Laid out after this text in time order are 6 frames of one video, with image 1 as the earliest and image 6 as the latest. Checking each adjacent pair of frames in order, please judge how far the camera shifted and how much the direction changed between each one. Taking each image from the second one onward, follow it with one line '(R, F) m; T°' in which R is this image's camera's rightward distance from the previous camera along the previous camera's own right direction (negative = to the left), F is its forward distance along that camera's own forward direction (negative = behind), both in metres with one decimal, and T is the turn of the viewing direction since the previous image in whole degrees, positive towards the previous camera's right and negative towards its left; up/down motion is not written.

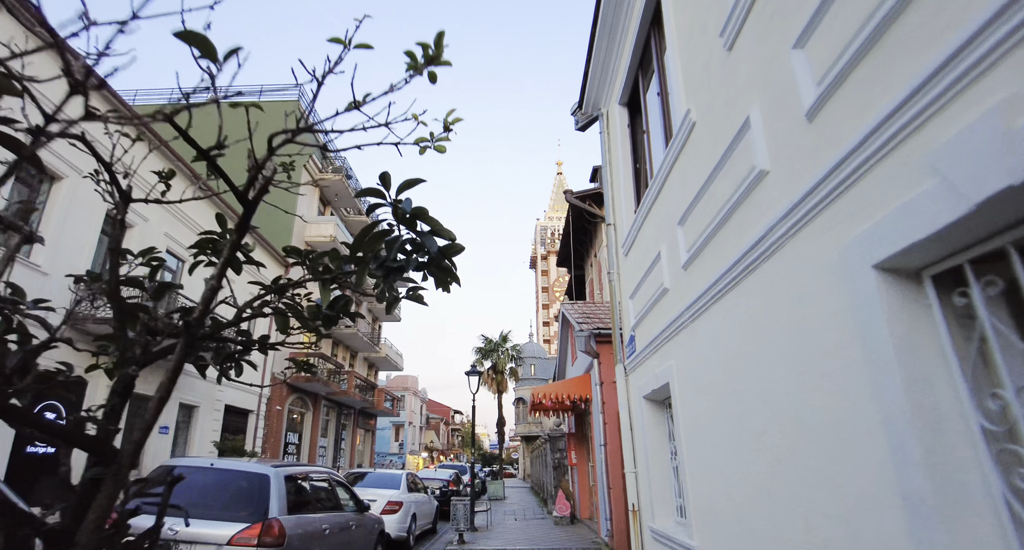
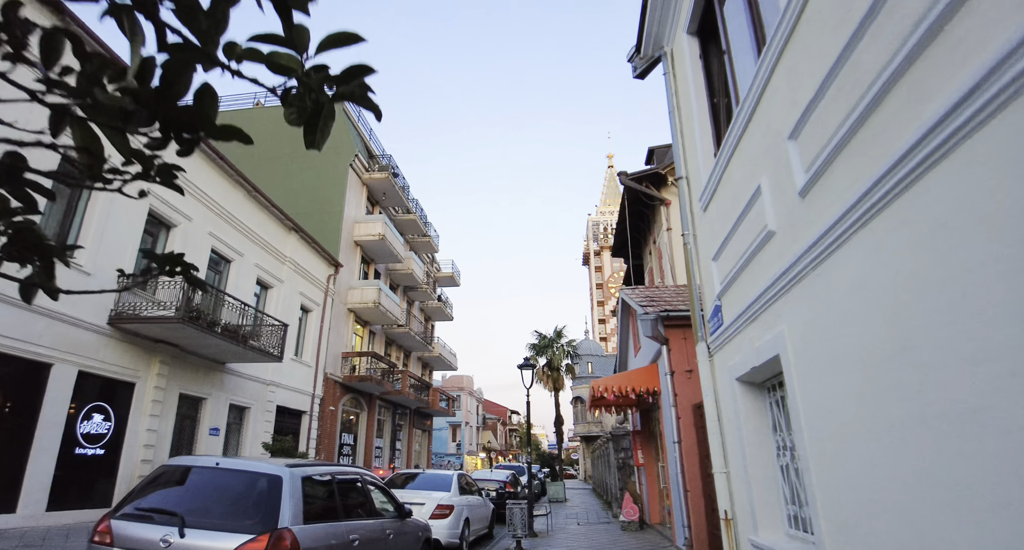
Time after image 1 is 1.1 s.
(0.0, +0.9) m; -5°
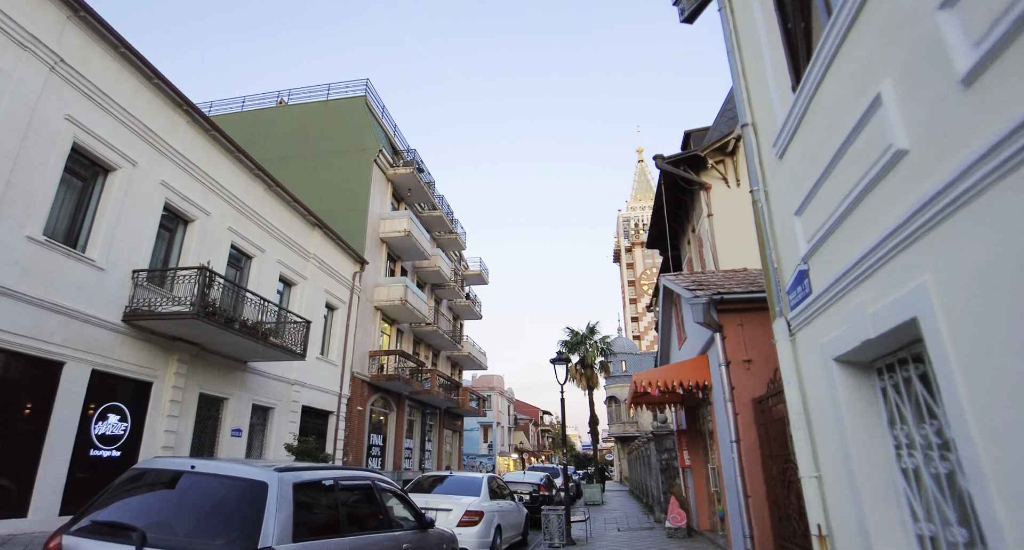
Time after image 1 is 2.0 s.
(0.0, +0.8) m; -3°
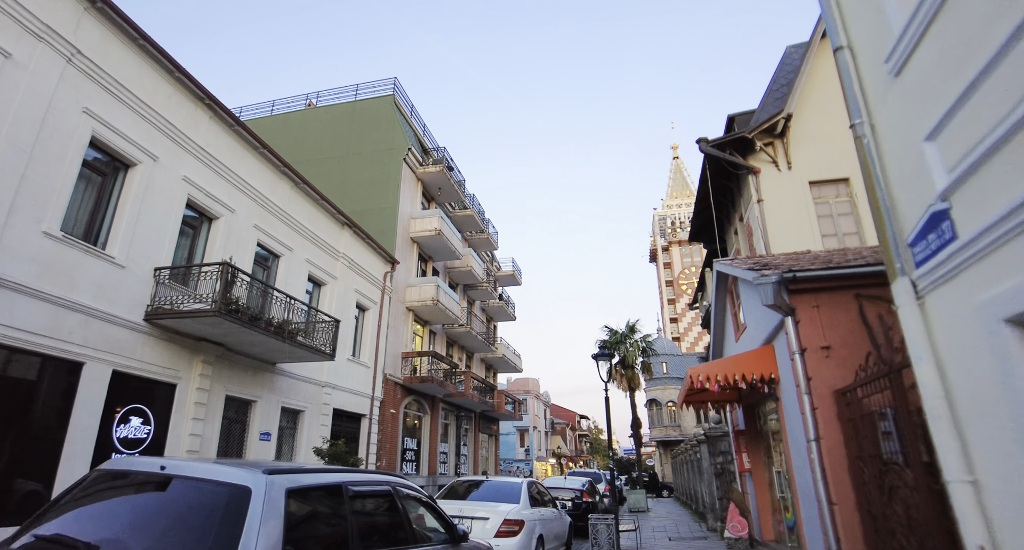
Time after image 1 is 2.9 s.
(-0.1, +0.8) m; -3°
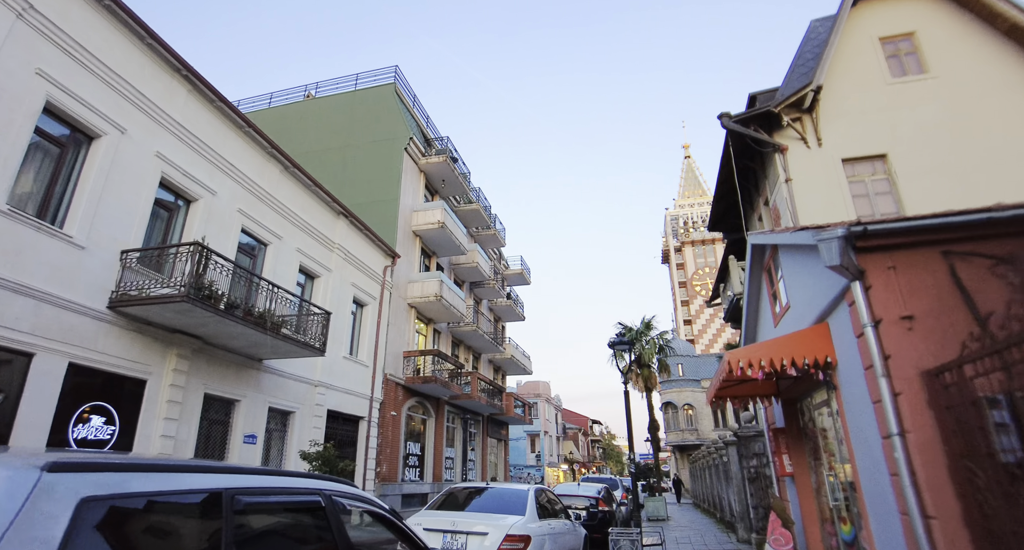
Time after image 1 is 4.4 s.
(+0.1, +1.2) m; -1°
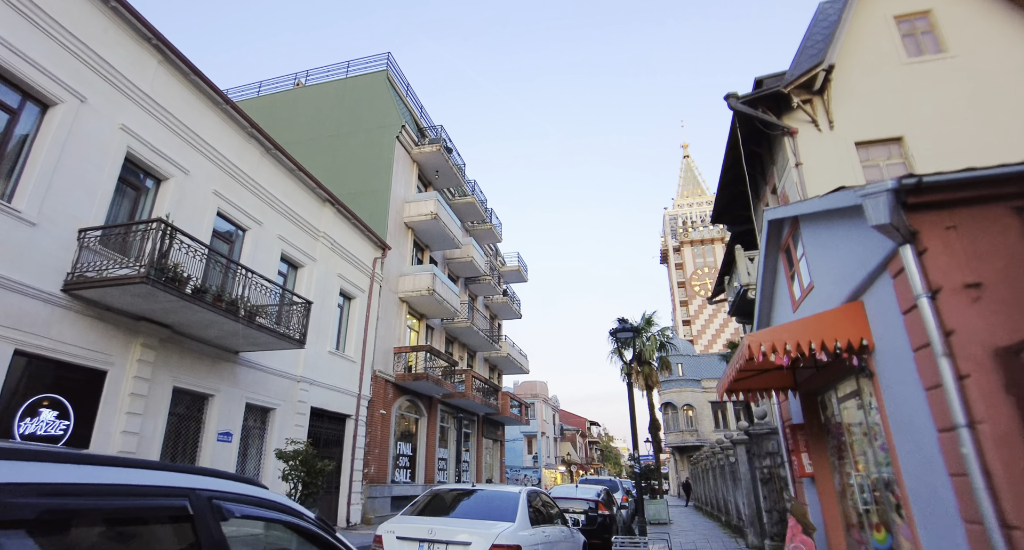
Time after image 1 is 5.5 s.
(+0.1, +0.8) m; 0°
